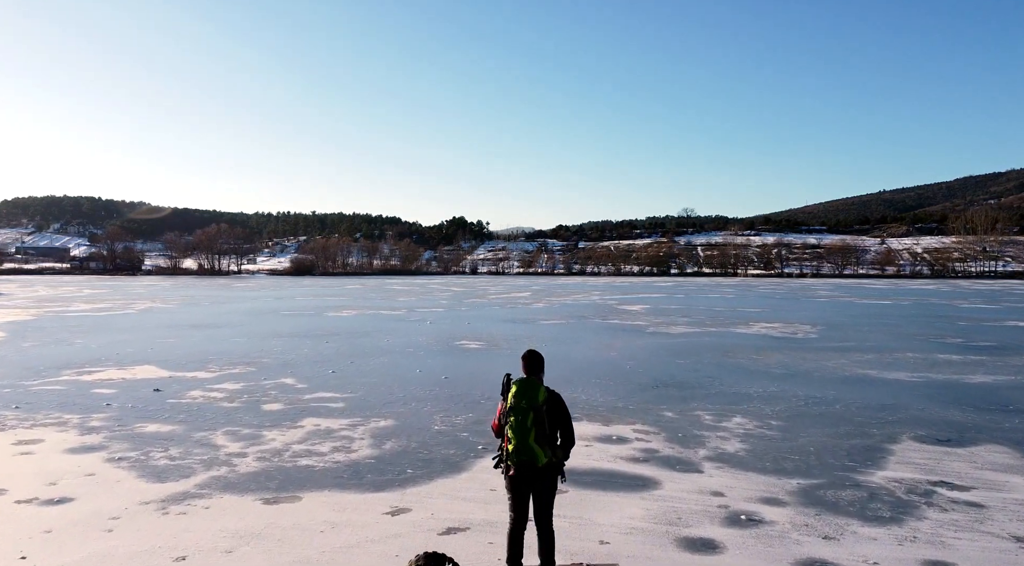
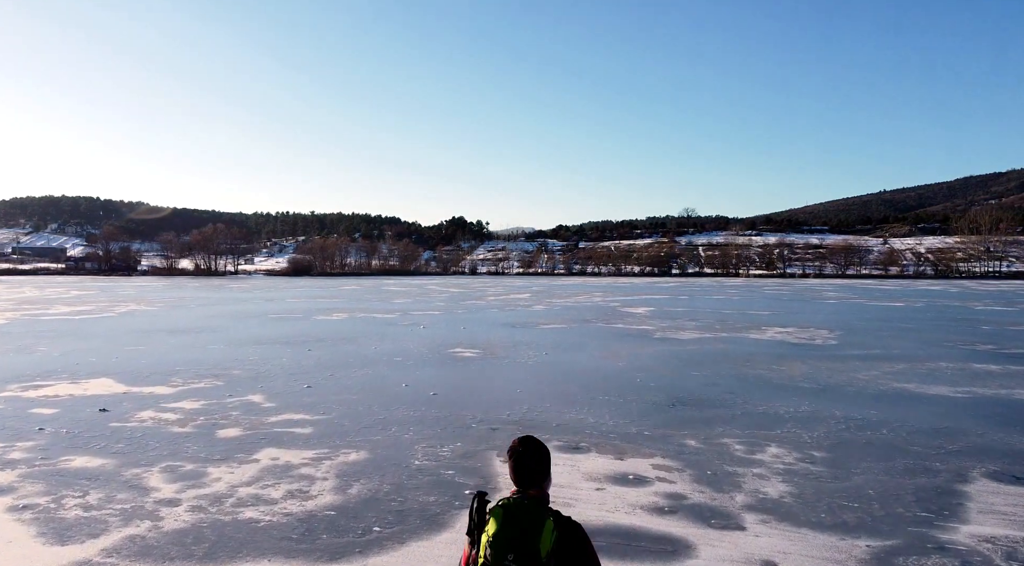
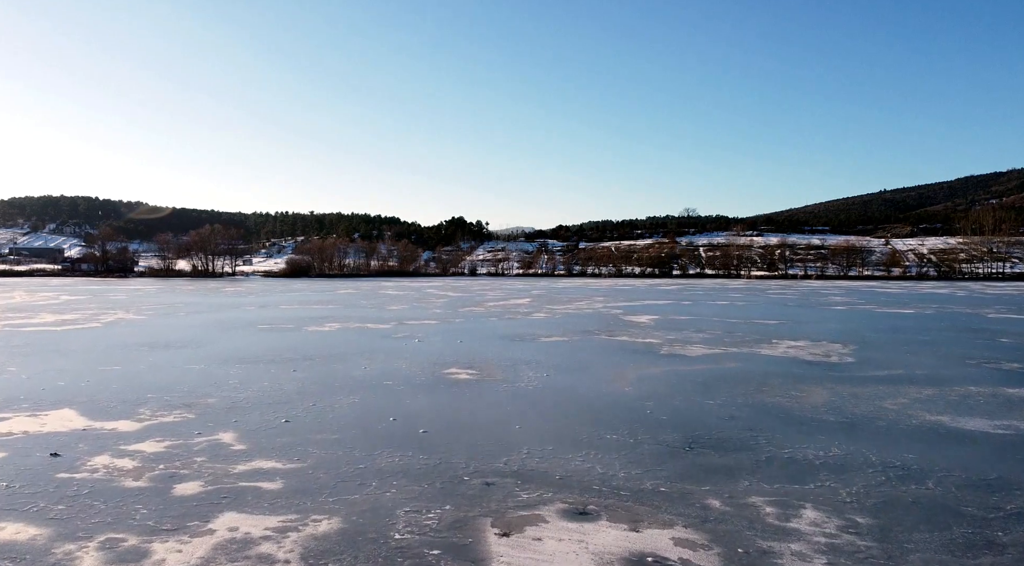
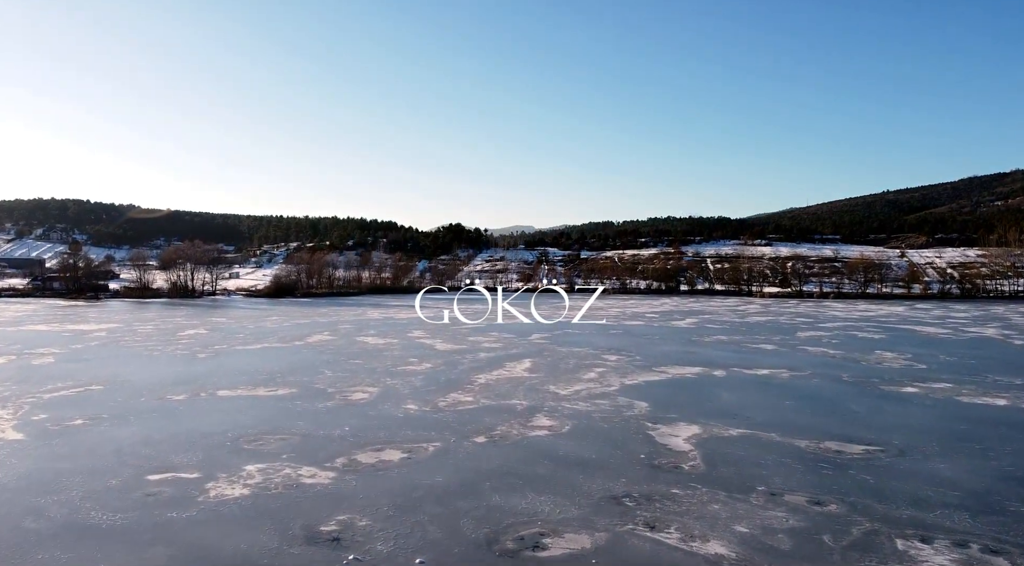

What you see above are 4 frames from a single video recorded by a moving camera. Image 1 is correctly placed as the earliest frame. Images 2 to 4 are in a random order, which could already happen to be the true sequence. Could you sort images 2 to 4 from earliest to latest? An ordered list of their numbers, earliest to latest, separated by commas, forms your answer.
2, 3, 4
